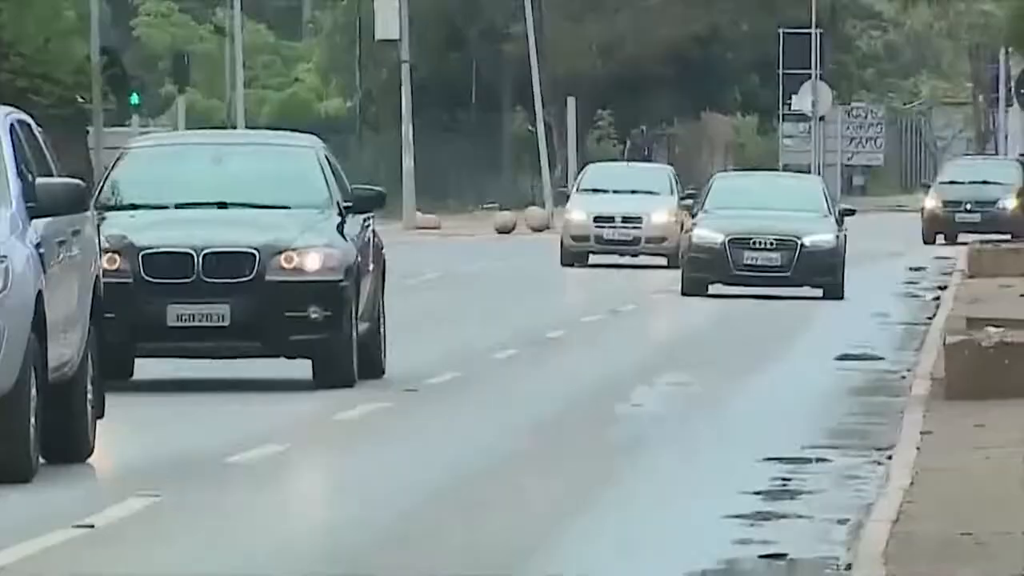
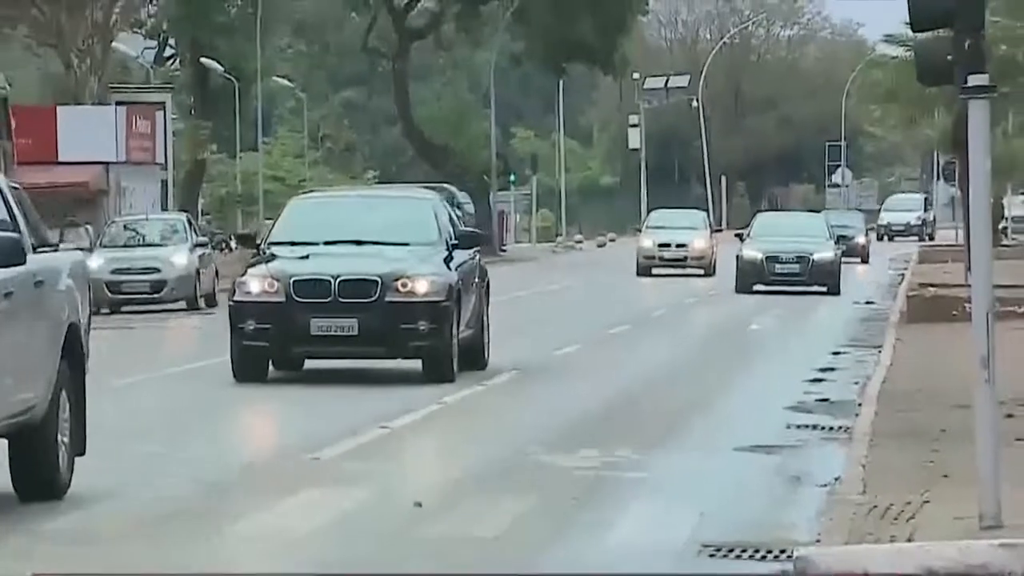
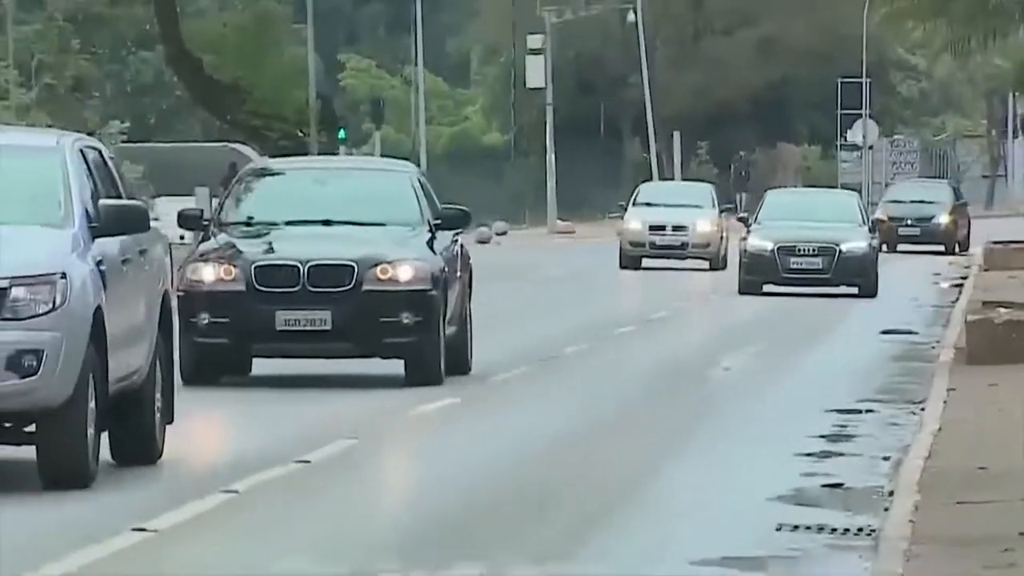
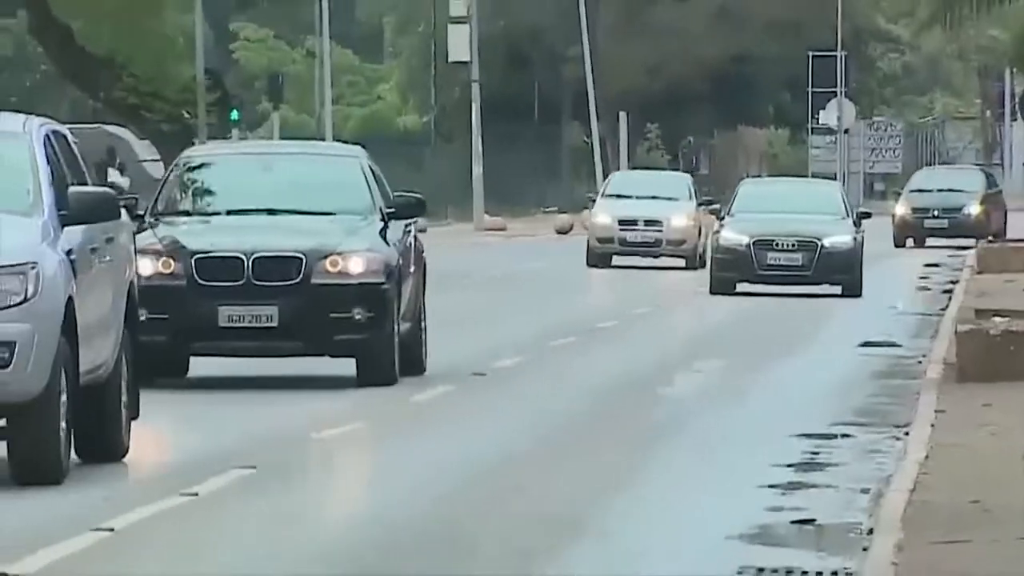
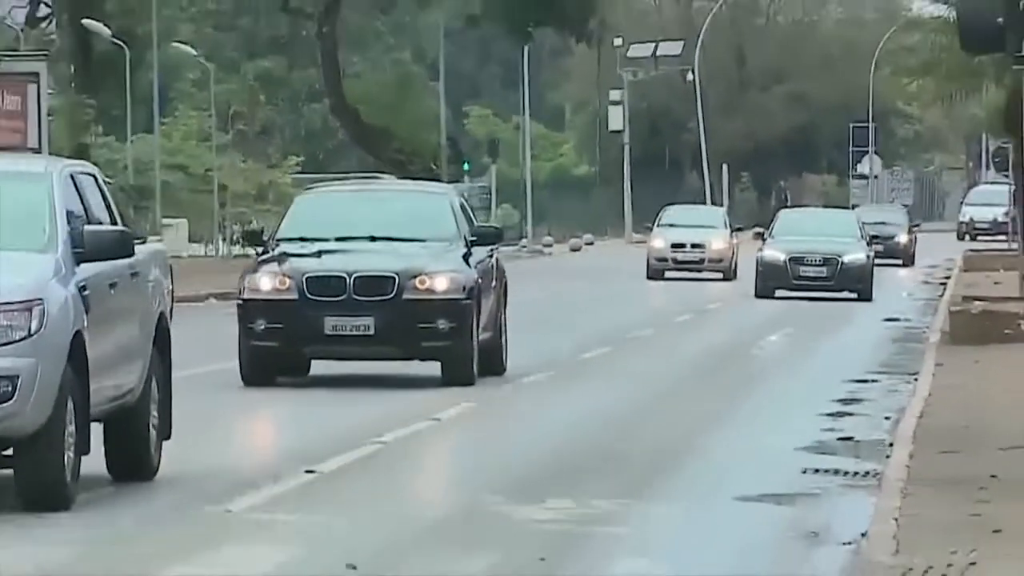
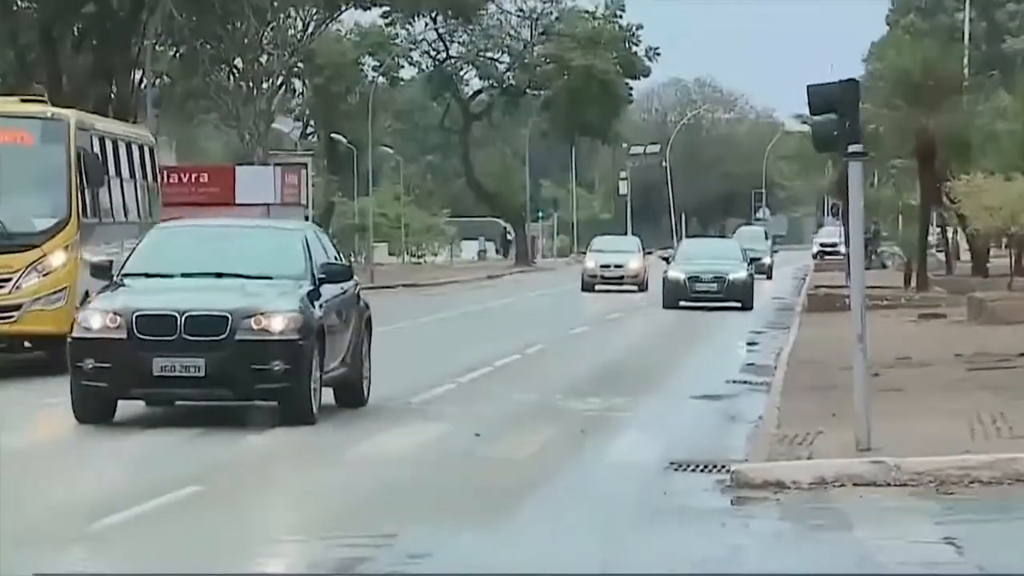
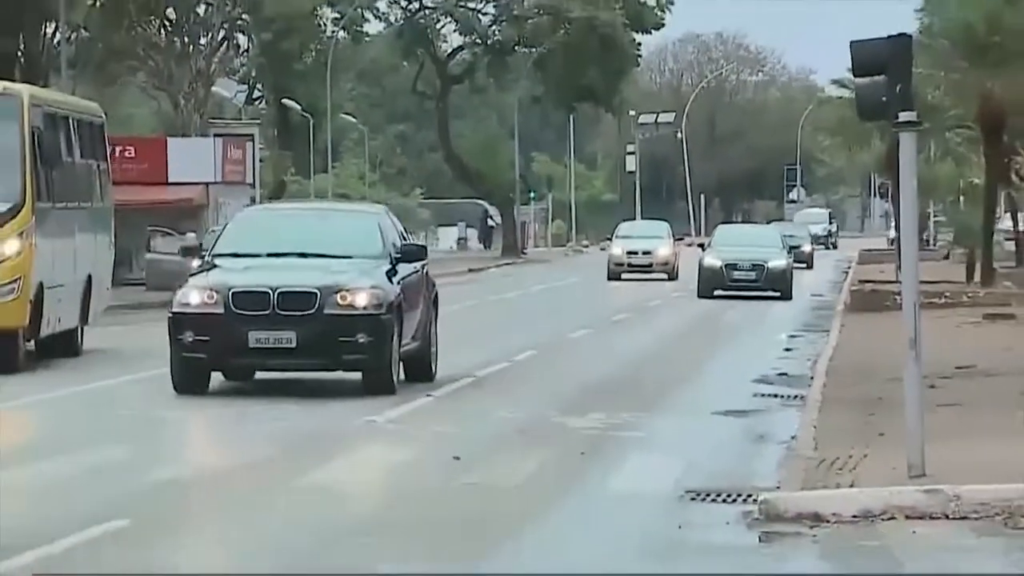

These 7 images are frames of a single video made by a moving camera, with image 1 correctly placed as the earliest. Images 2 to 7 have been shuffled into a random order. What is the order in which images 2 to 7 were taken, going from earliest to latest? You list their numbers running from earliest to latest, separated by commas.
4, 3, 5, 2, 7, 6
